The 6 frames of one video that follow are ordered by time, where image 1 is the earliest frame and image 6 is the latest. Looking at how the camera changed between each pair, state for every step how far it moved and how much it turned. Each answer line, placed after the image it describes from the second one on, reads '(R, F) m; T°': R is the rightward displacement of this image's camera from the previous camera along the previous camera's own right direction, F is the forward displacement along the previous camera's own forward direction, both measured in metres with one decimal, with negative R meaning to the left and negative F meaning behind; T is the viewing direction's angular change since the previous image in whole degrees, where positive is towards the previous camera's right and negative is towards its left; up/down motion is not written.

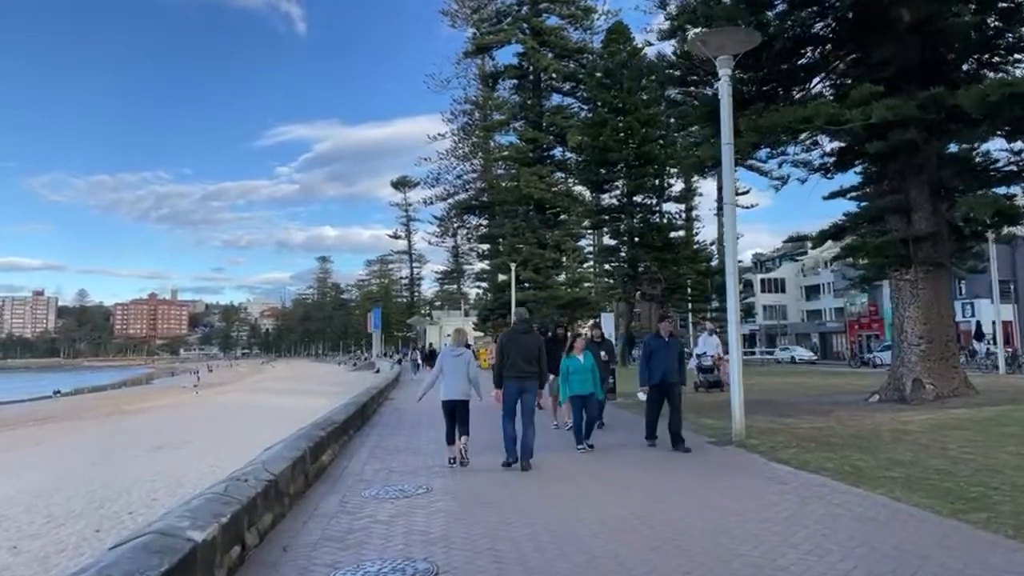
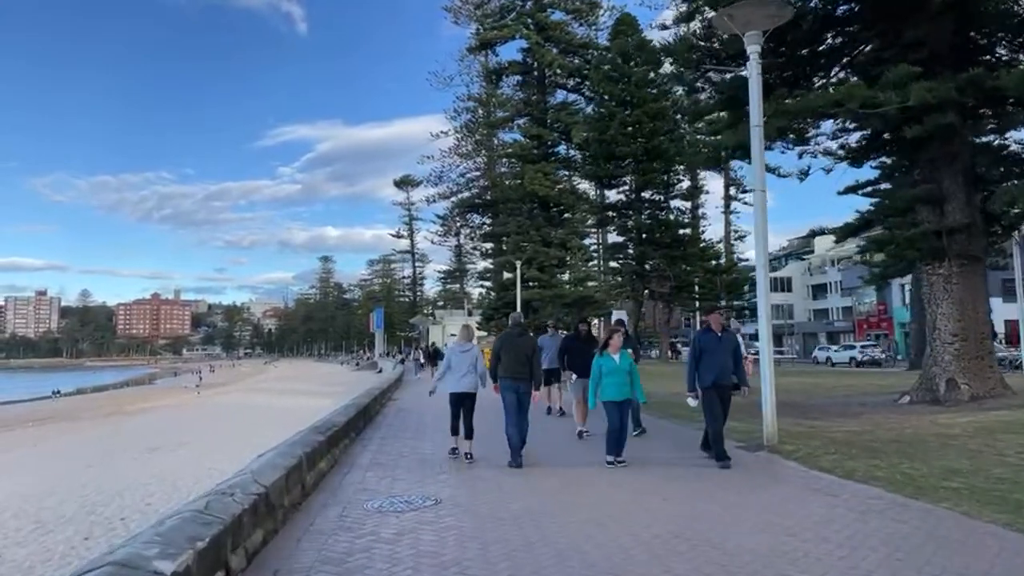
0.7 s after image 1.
(-0.1, +0.5) m; 0°
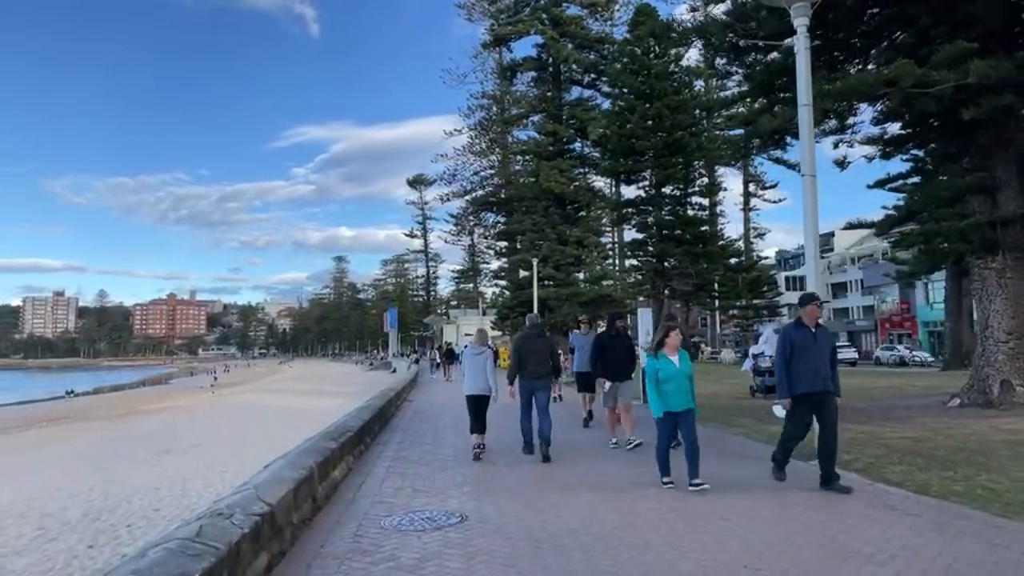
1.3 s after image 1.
(-0.1, +0.5) m; -1°
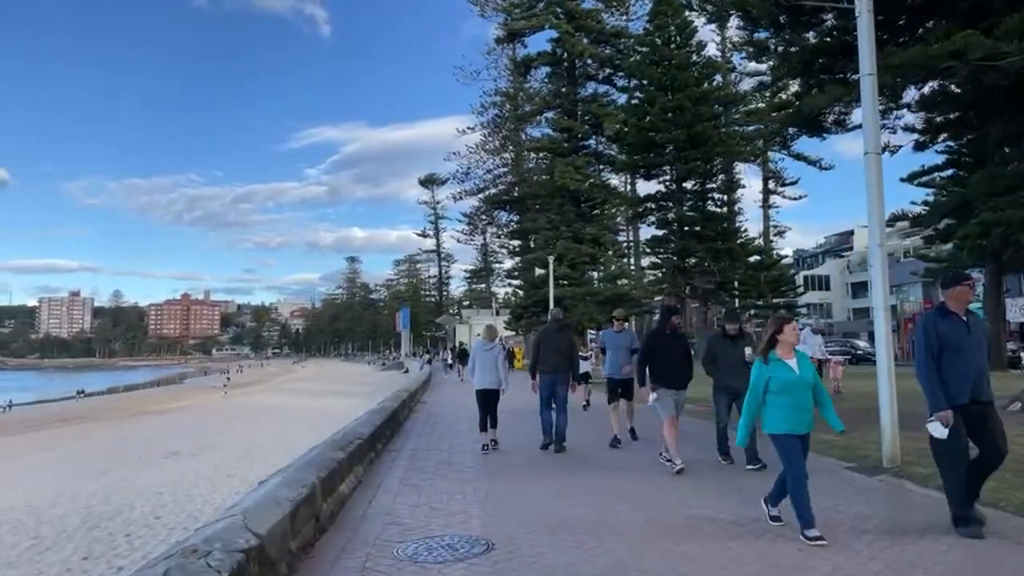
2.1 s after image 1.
(-0.1, +0.7) m; -1°
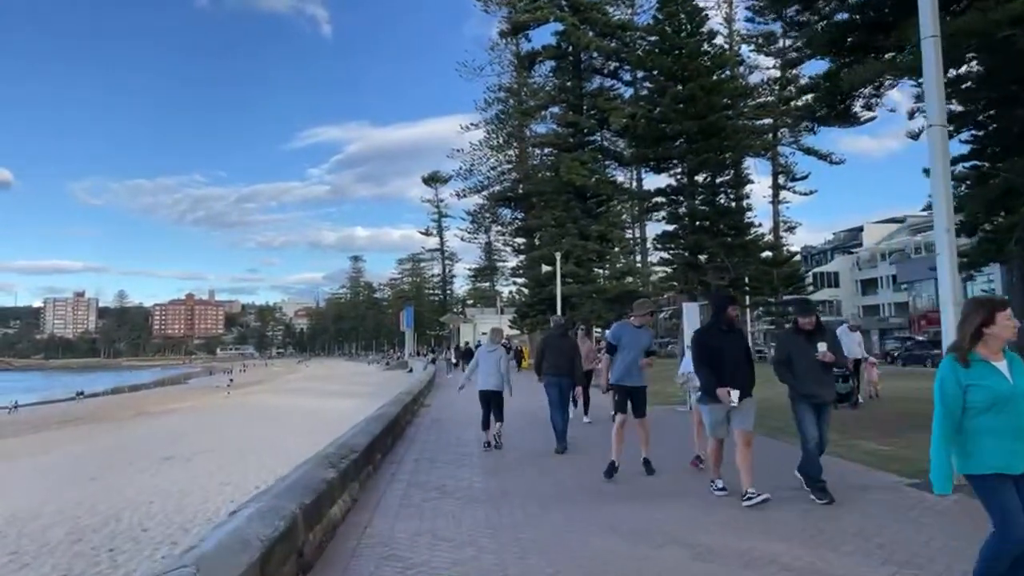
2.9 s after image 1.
(-0.1, +0.7) m; 0°
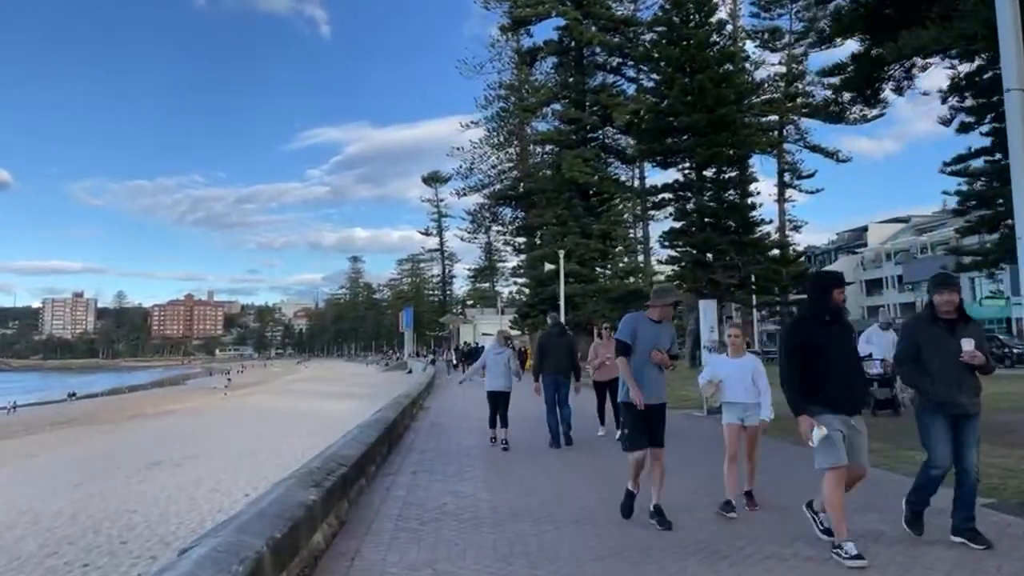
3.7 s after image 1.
(-0.1, +0.7) m; 0°
